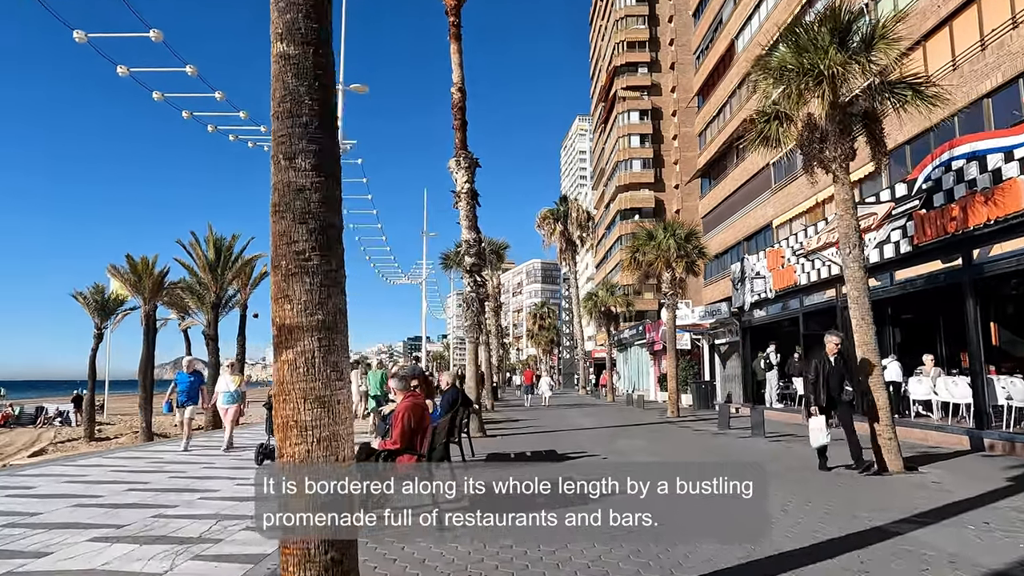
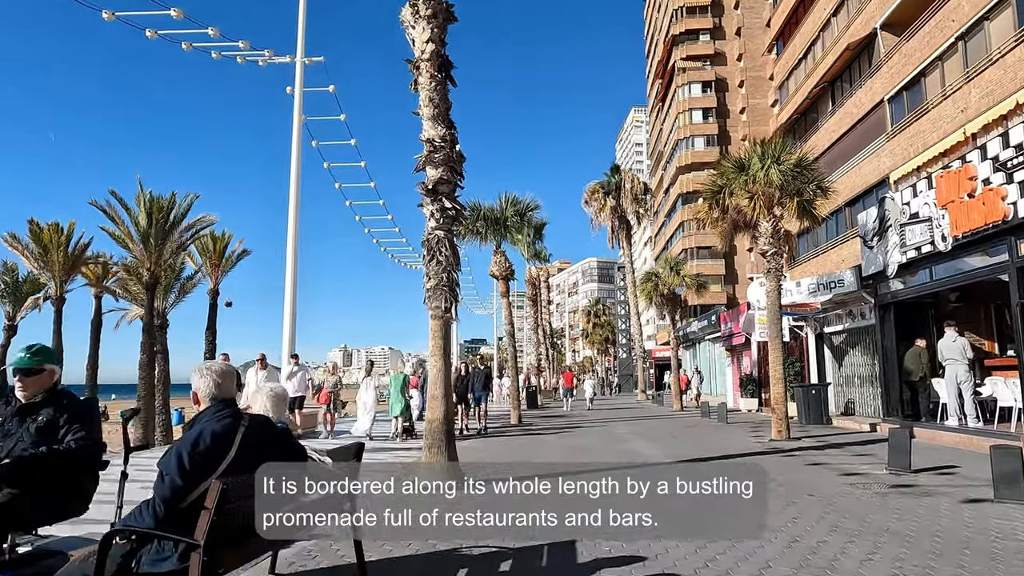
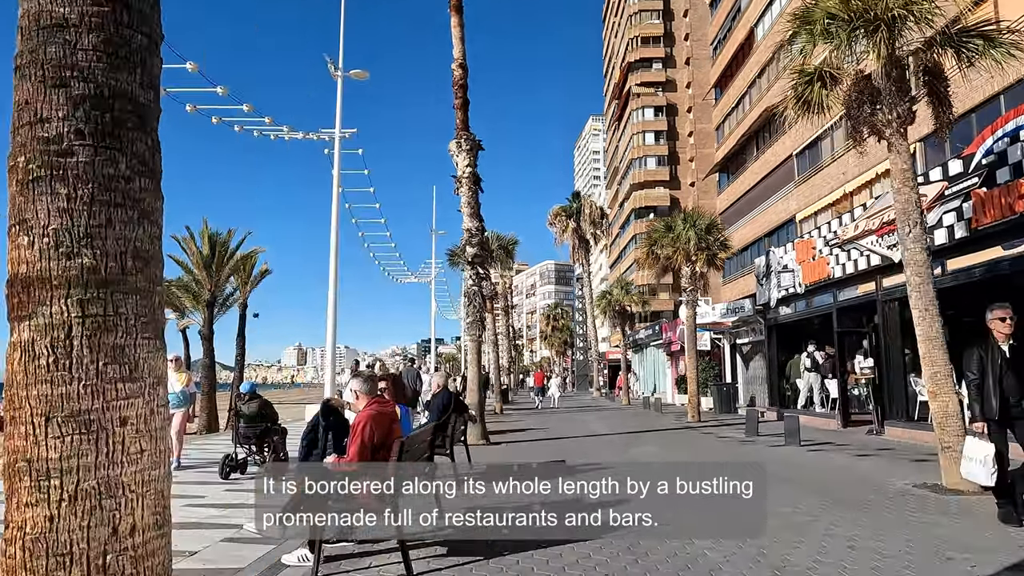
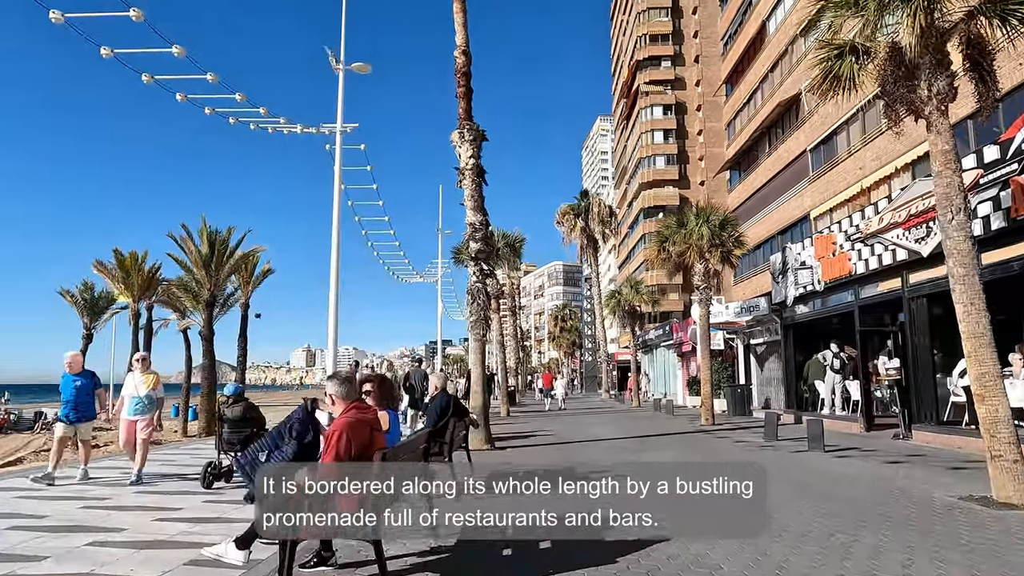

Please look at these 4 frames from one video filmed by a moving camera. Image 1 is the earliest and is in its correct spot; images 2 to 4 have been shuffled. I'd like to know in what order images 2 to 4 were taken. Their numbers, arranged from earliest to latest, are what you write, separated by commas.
3, 4, 2
